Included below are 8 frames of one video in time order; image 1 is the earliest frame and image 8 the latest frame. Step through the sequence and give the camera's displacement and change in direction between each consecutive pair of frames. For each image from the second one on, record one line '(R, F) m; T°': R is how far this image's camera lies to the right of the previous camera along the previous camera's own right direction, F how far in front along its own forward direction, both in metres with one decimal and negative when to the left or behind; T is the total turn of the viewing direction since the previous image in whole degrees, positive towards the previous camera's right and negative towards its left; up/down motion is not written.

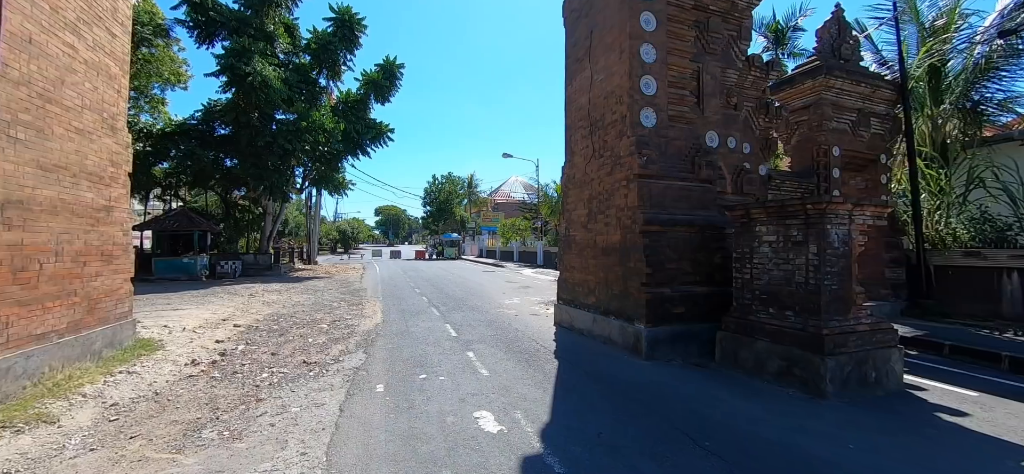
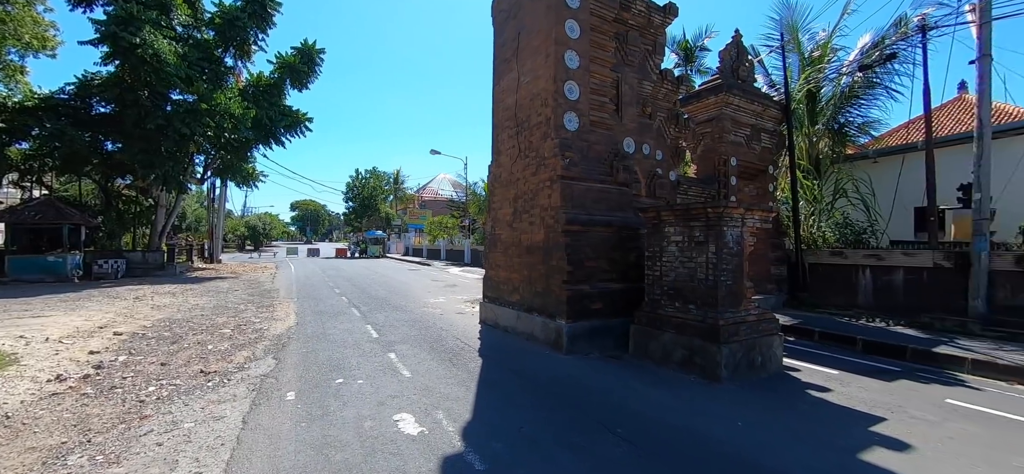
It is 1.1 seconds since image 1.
(0.0, 0.0) m; +10°
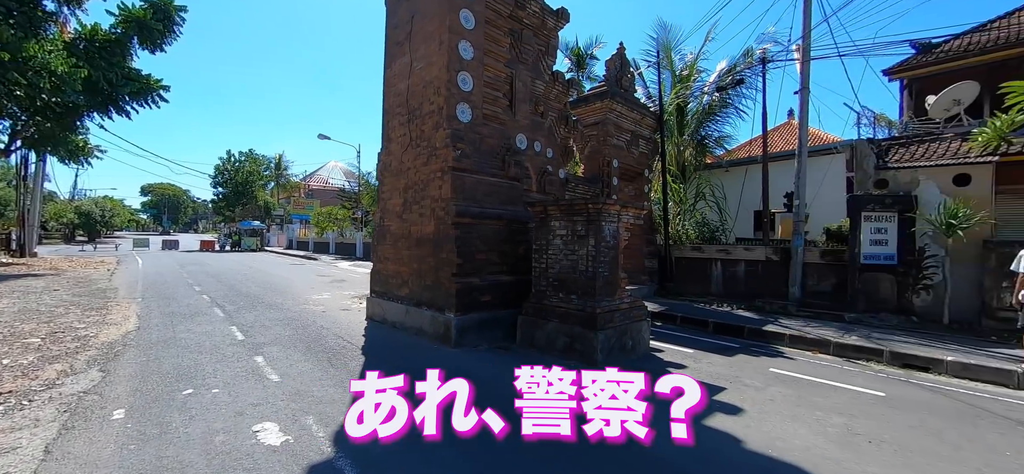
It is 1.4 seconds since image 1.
(0.0, 0.0) m; +14°
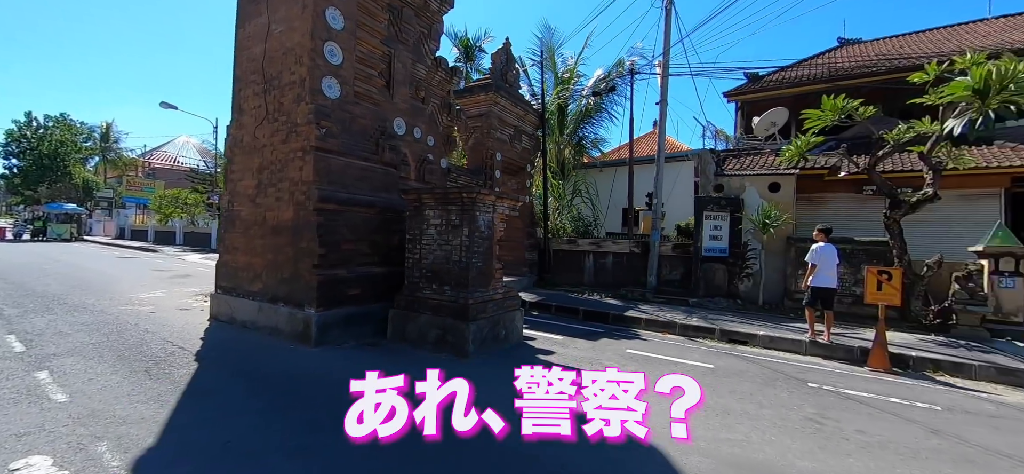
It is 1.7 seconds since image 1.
(+0.1, +0.1) m; +15°
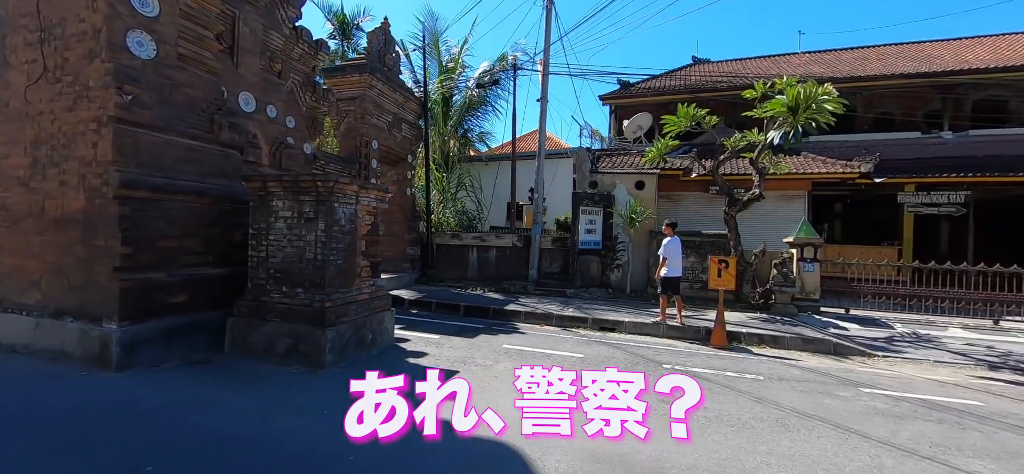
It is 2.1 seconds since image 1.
(+0.2, +0.2) m; +14°
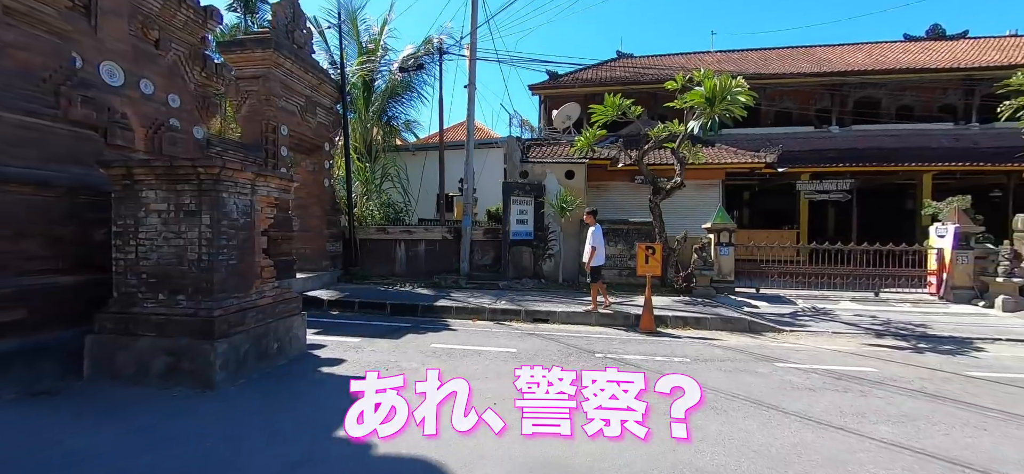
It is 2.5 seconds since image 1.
(+0.1, +0.3) m; +9°
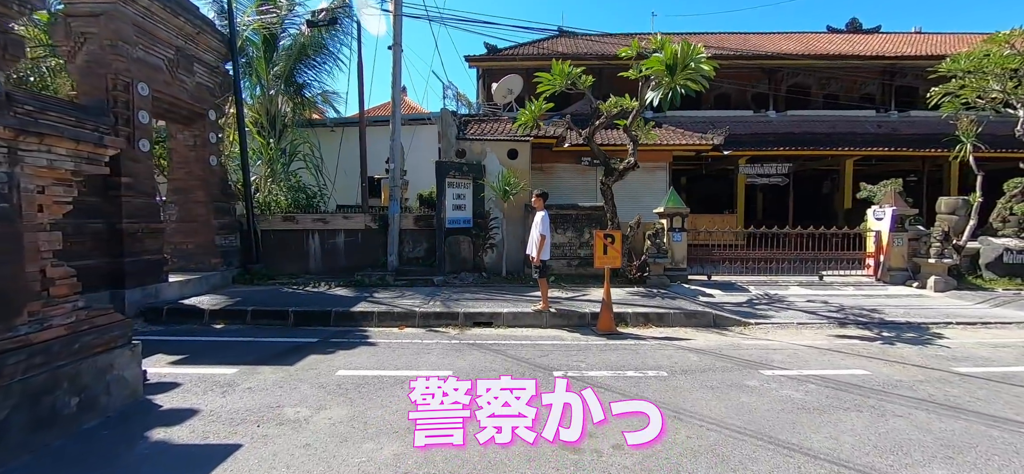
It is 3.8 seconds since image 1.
(0.0, +1.3) m; +8°
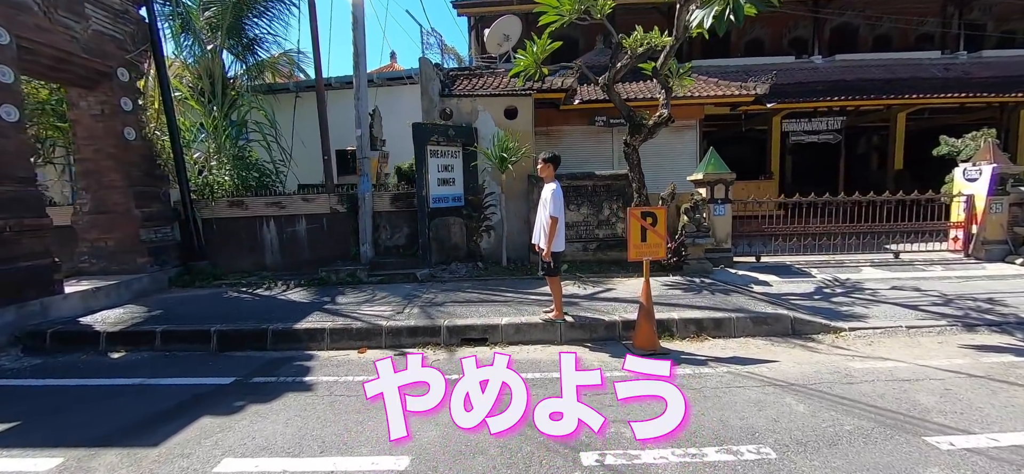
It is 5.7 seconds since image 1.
(+0.1, +2.0) m; -1°
